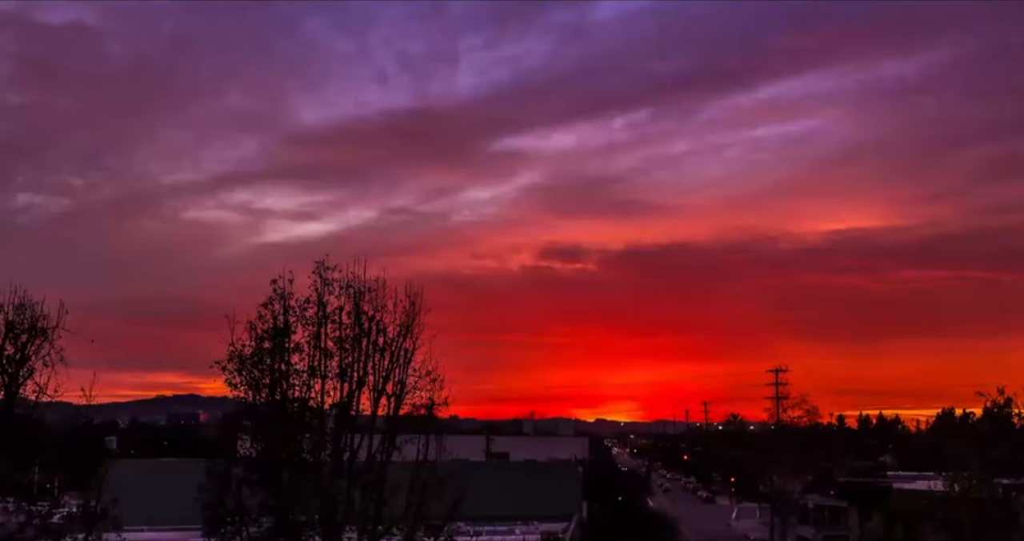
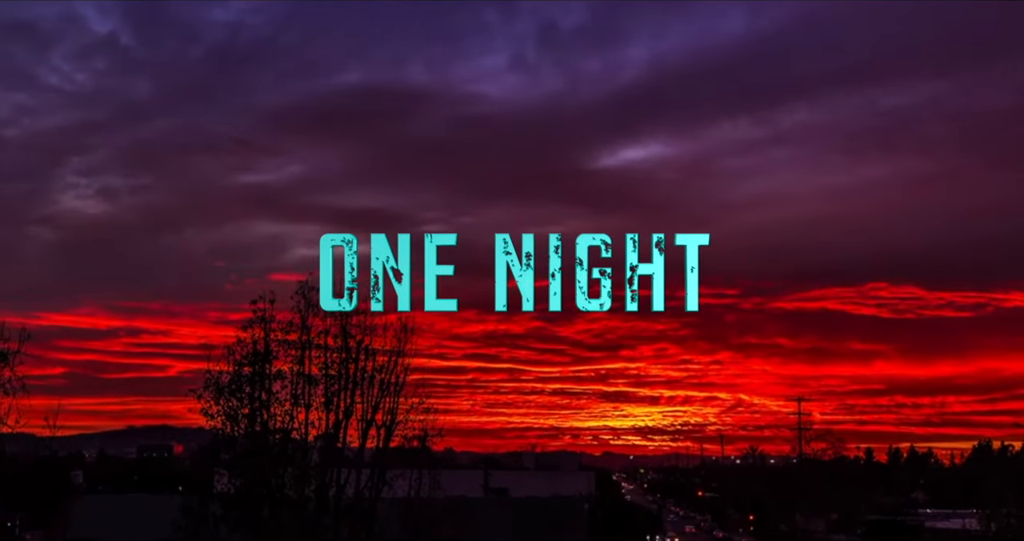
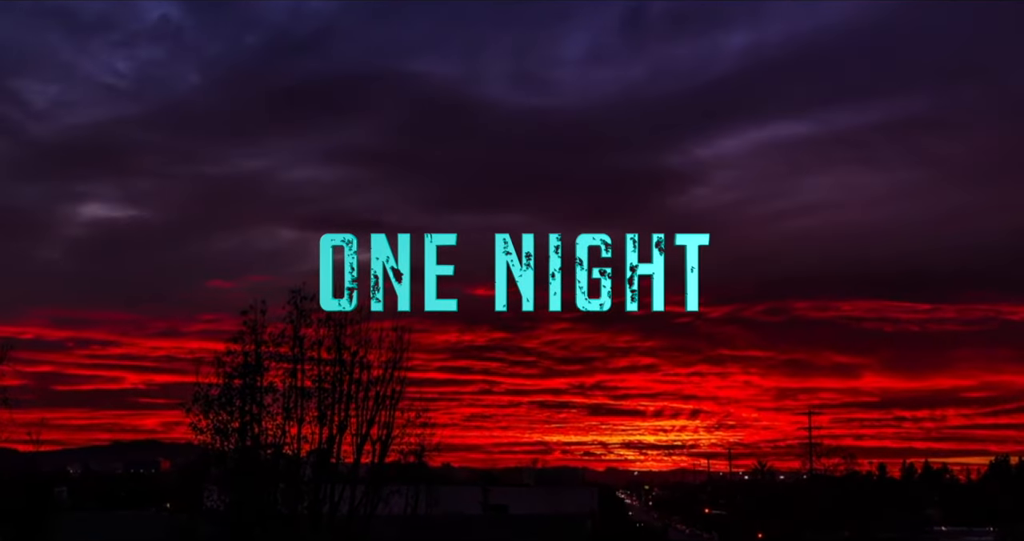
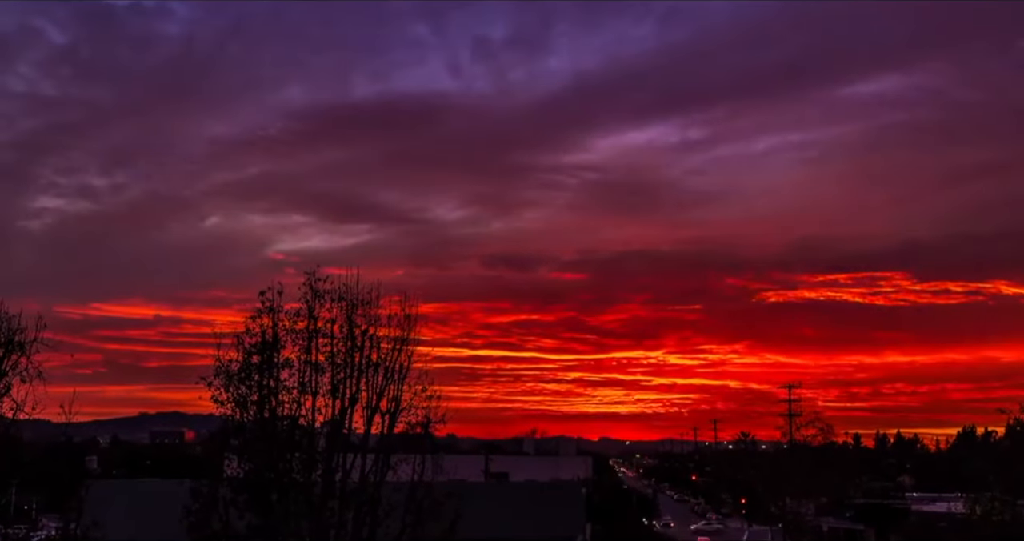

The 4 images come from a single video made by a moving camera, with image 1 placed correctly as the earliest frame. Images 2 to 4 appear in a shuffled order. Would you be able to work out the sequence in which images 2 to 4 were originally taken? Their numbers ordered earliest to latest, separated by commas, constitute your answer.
4, 2, 3
